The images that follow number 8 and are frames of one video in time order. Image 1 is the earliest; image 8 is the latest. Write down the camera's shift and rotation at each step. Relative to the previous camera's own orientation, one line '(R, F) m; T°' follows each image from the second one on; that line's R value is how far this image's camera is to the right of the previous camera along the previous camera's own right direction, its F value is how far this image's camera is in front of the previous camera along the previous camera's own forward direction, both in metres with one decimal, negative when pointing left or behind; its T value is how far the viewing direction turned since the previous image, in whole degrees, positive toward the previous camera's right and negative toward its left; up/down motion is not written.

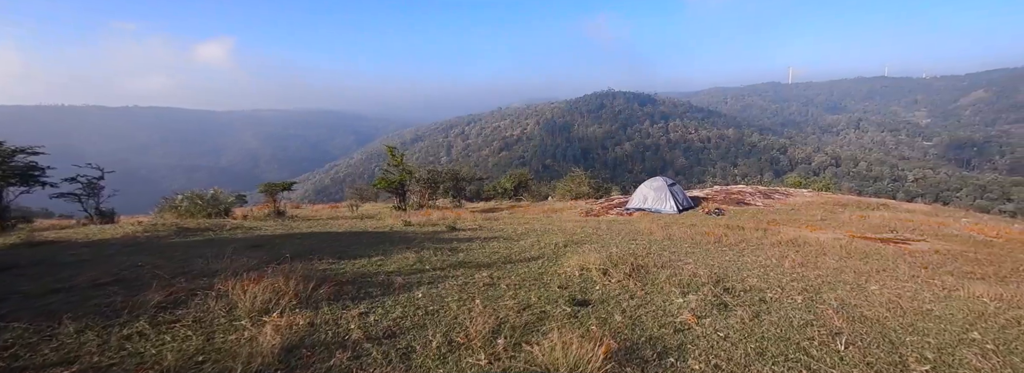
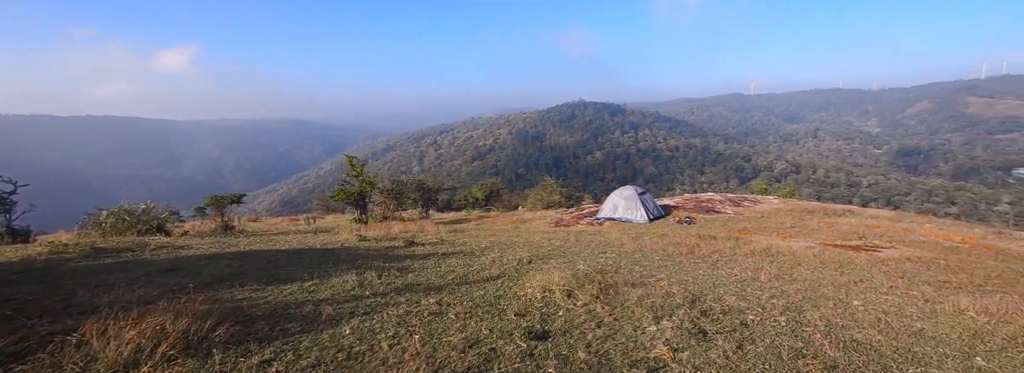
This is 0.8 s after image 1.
(+0.3, +0.7) m; +4°
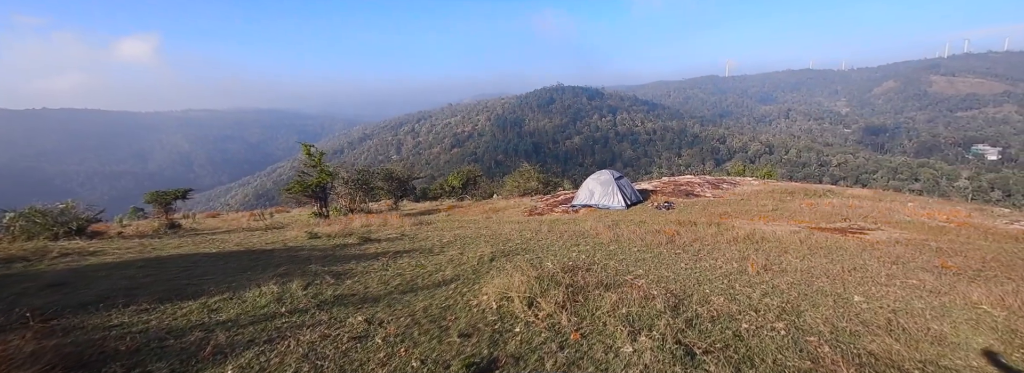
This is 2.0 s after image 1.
(+0.4, +0.9) m; +3°
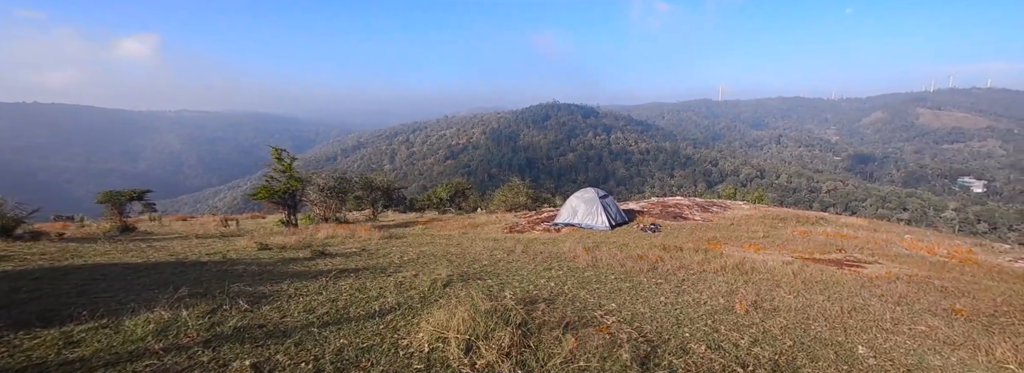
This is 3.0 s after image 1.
(+0.4, +0.7) m; +1°
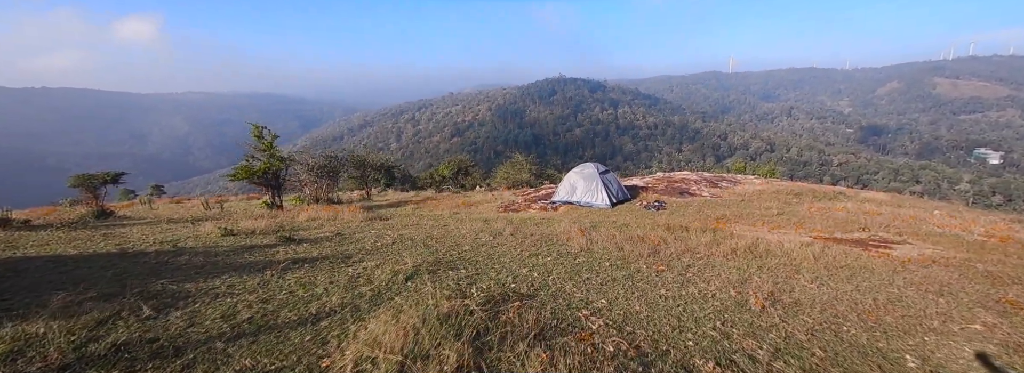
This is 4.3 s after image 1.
(+0.4, +0.9) m; -1°
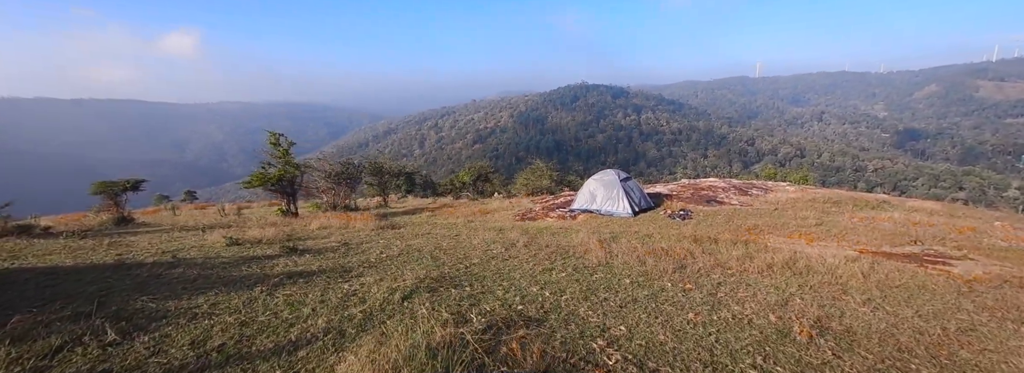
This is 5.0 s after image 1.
(+0.1, +0.5) m; -3°
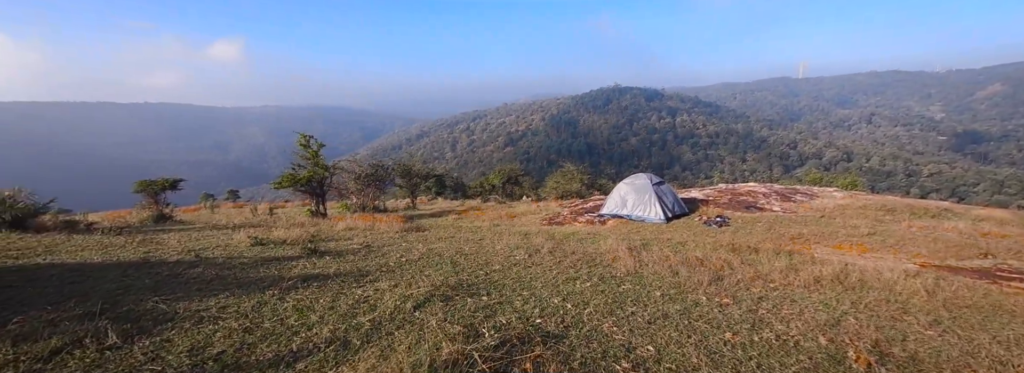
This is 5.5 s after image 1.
(+0.1, +0.3) m; -4°
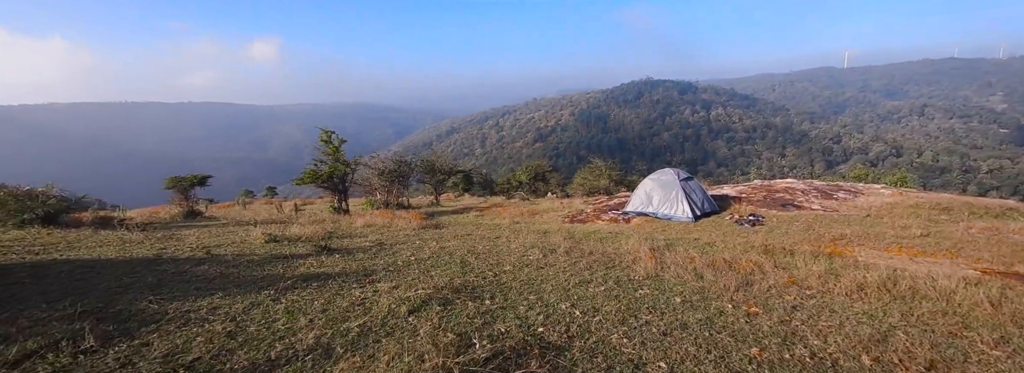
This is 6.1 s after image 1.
(+0.2, +0.3) m; -4°
